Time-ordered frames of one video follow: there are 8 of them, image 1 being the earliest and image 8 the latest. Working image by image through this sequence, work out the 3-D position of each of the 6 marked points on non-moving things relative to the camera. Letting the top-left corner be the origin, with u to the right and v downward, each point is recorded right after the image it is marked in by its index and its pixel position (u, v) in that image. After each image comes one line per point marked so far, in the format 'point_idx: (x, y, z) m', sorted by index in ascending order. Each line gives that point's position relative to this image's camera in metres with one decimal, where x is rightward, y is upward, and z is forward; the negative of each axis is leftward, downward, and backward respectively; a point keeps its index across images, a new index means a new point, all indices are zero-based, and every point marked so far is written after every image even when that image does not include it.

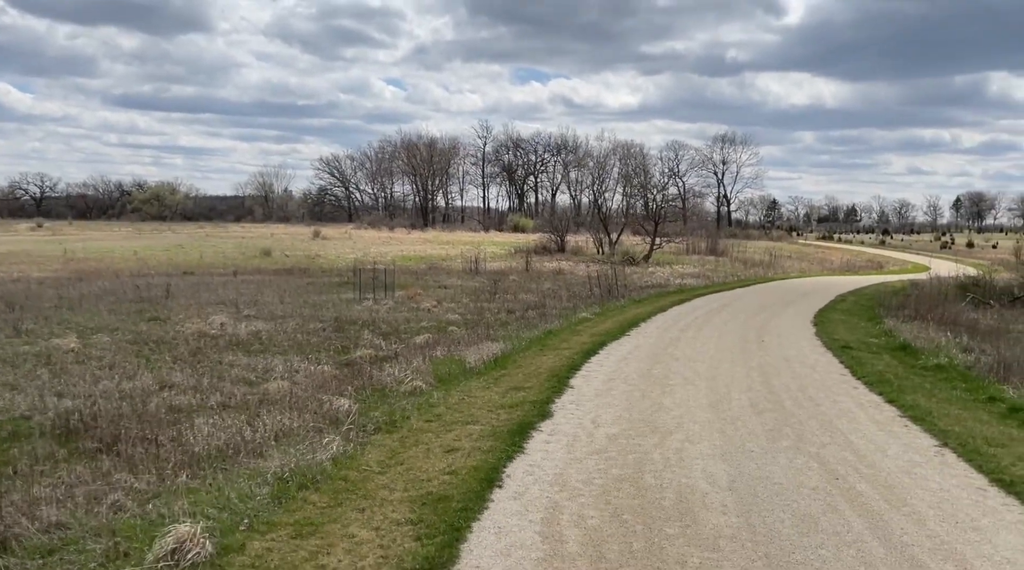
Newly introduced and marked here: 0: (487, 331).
0: (-0.6, -1.0, +19.1) m
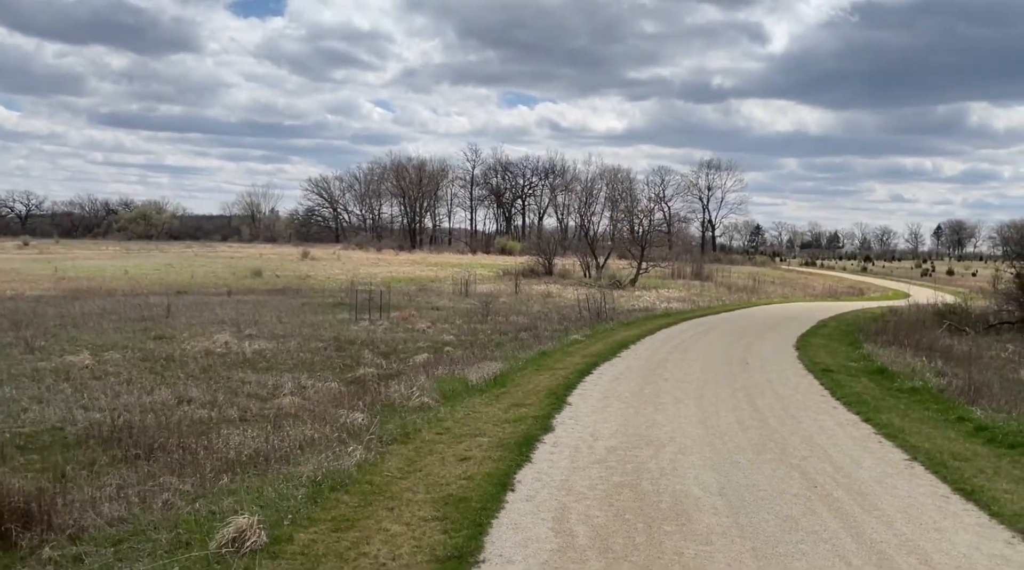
0: (-0.7, -1.6, +19.9) m
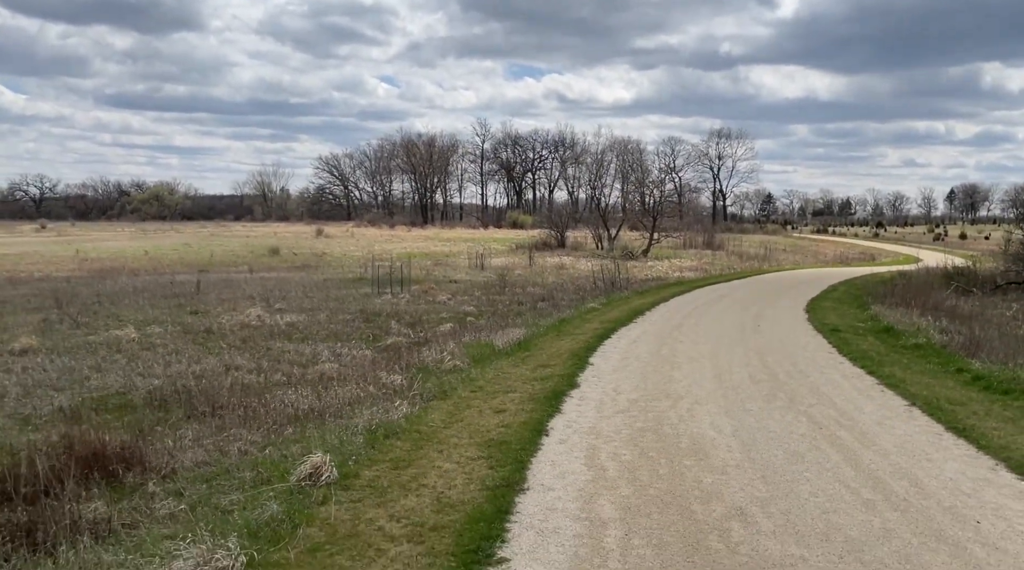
0: (-0.2, -0.9, +20.7) m
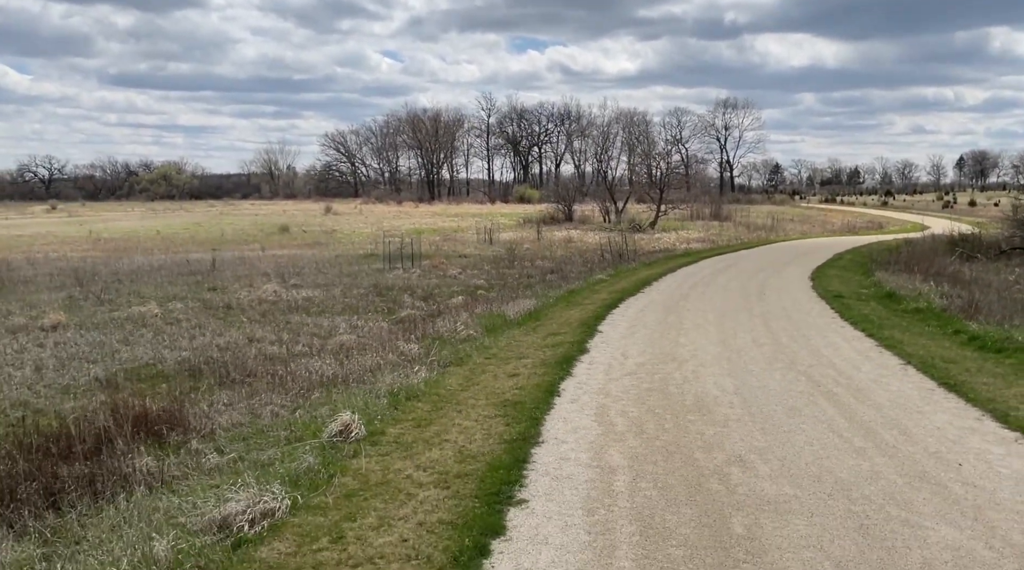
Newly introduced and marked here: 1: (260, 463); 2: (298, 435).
0: (+0.1, -0.2, +21.2) m
1: (-2.0, -1.4, +6.8) m
2: (-1.9, -1.4, +7.7) m
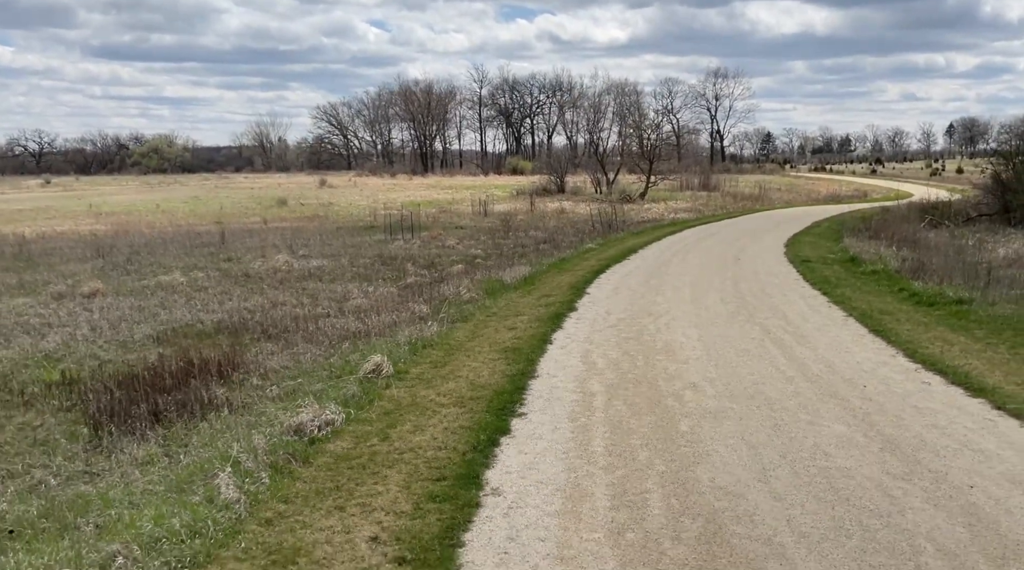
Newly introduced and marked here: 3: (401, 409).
0: (0.0, +0.7, +22.9) m
1: (-2.0, -1.1, +8.5) m
2: (-1.9, -1.0, +9.4) m
3: (-1.0, -1.2, +7.9) m
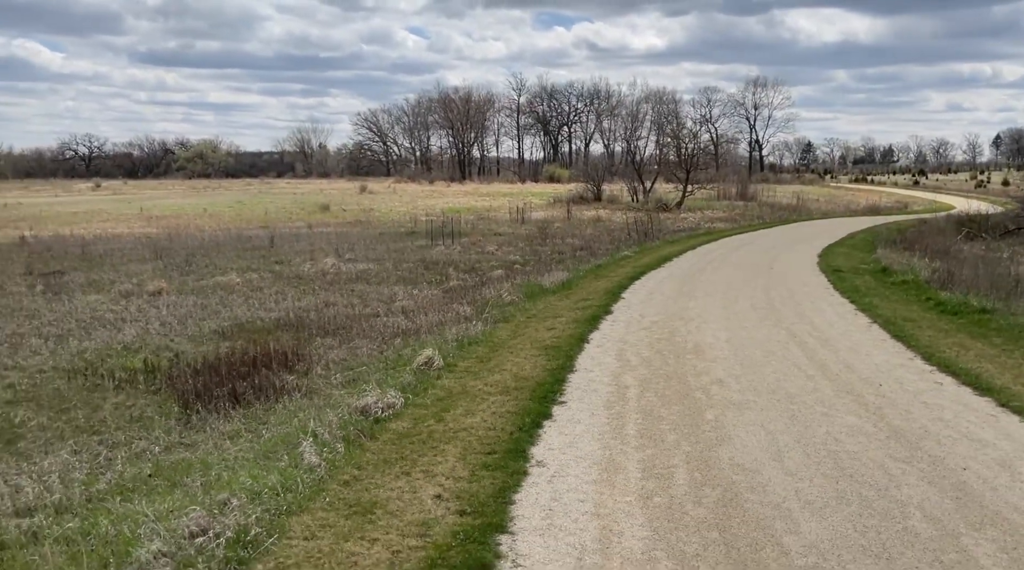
0: (+1.0, +0.5, +23.8) m
1: (-1.6, -1.1, +9.4) m
2: (-1.4, -1.0, +10.3) m
3: (-0.6, -1.2, +8.7) m
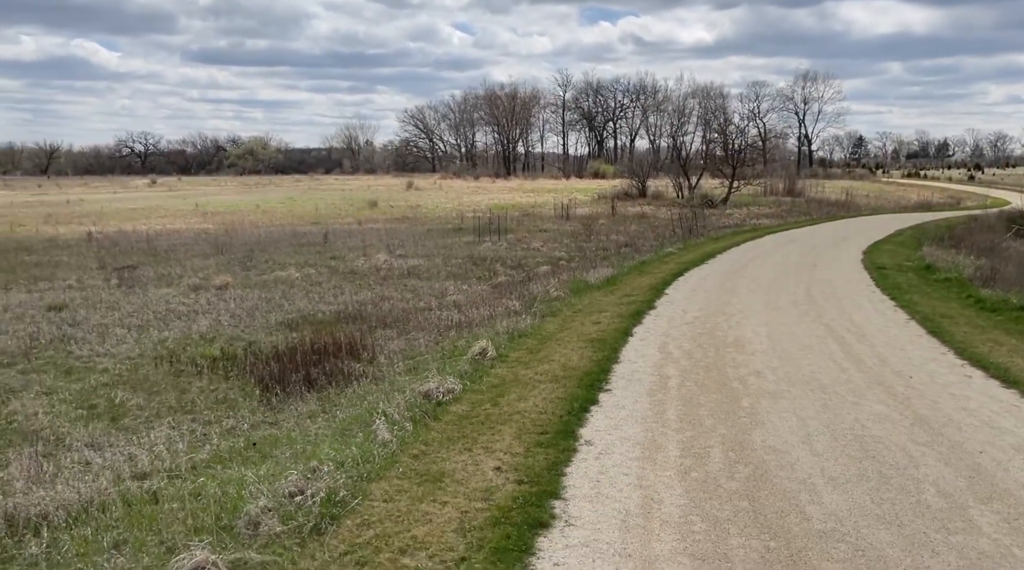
0: (+2.4, +0.7, +24.4) m
1: (-1.0, -1.0, +10.2) m
2: (-0.8, -0.9, +11.1) m
3: (-0.1, -1.1, +9.4) m
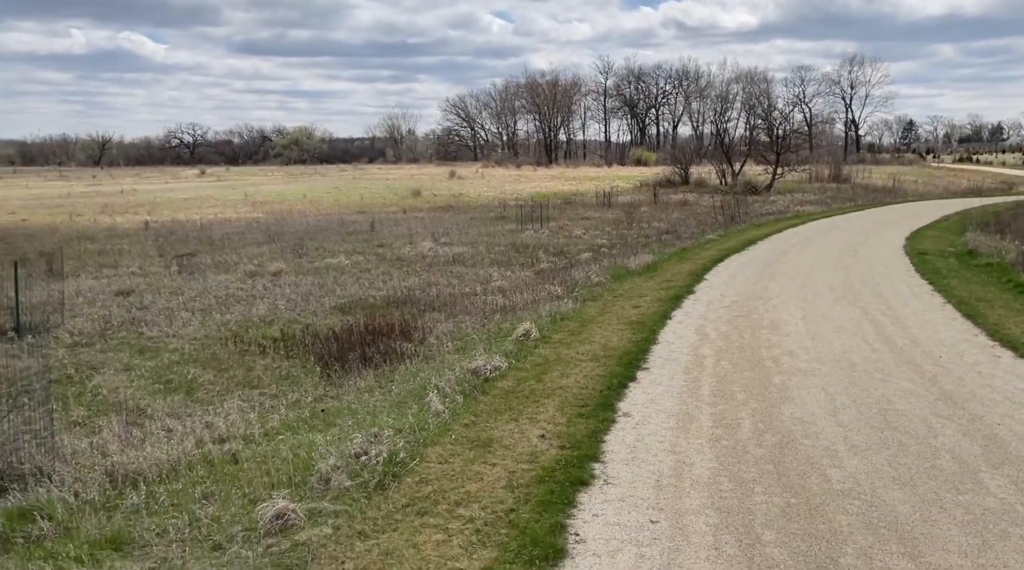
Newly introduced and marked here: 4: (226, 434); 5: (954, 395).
0: (+3.6, +1.1, +24.8) m
1: (-0.4, -0.8, +10.8) m
2: (-0.2, -0.7, +11.6) m
3: (+0.4, -0.9, +10.0) m
4: (-2.6, -1.3, +7.5) m
5: (+4.3, -1.1, +8.1) m
